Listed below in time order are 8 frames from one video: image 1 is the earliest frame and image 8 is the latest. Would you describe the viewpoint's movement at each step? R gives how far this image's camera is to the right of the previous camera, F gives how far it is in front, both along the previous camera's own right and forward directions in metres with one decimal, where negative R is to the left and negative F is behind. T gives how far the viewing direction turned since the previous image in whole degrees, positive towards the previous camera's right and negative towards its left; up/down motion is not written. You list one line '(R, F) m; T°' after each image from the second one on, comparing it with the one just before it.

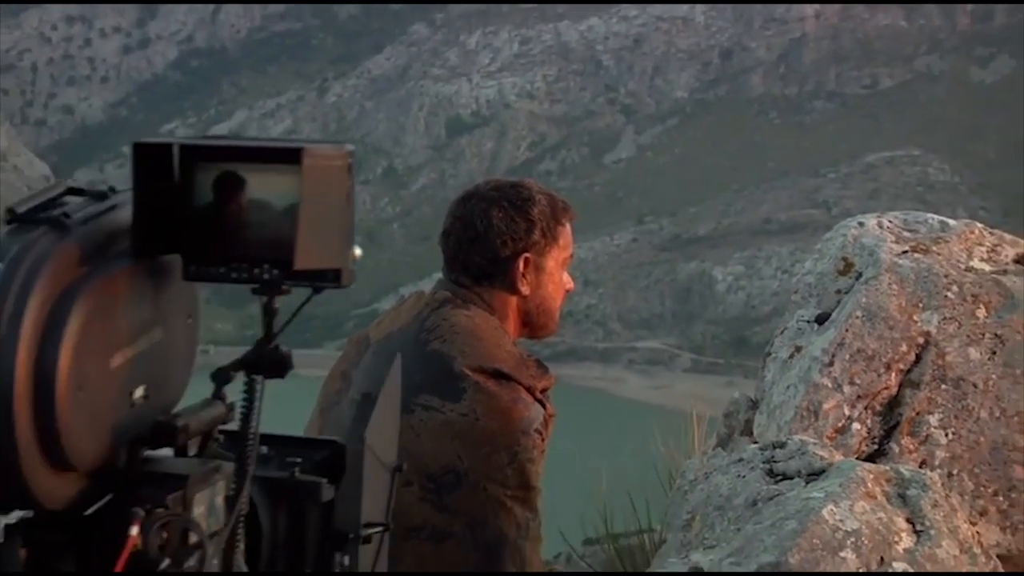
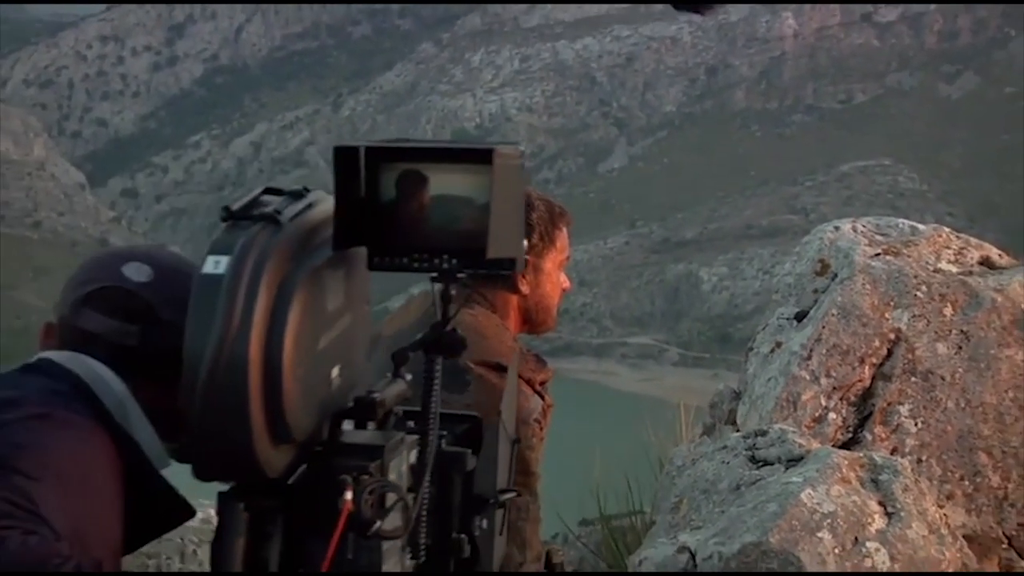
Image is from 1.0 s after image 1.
(0.0, -0.2) m; 0°
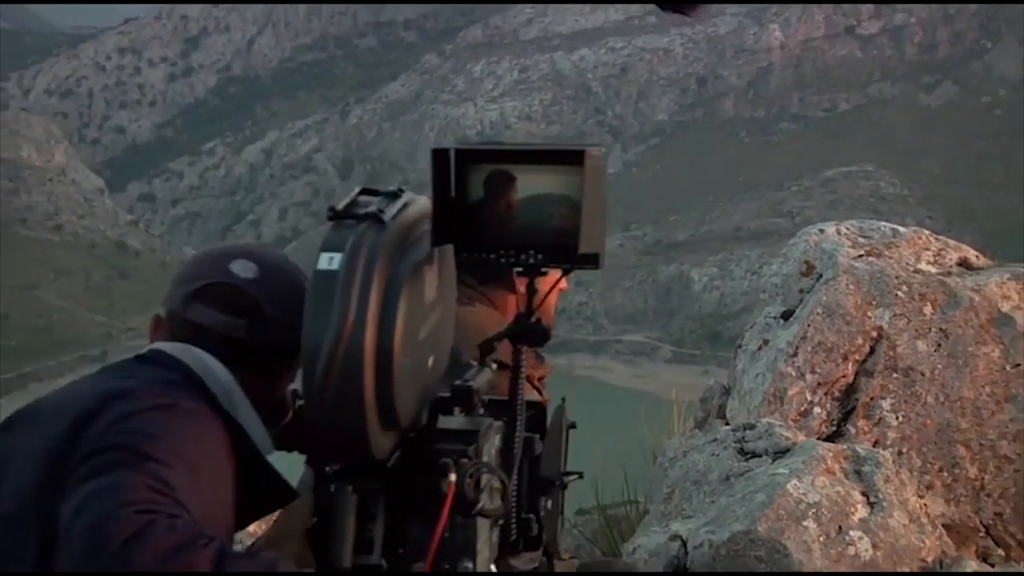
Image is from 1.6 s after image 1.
(0.0, -0.2) m; 0°
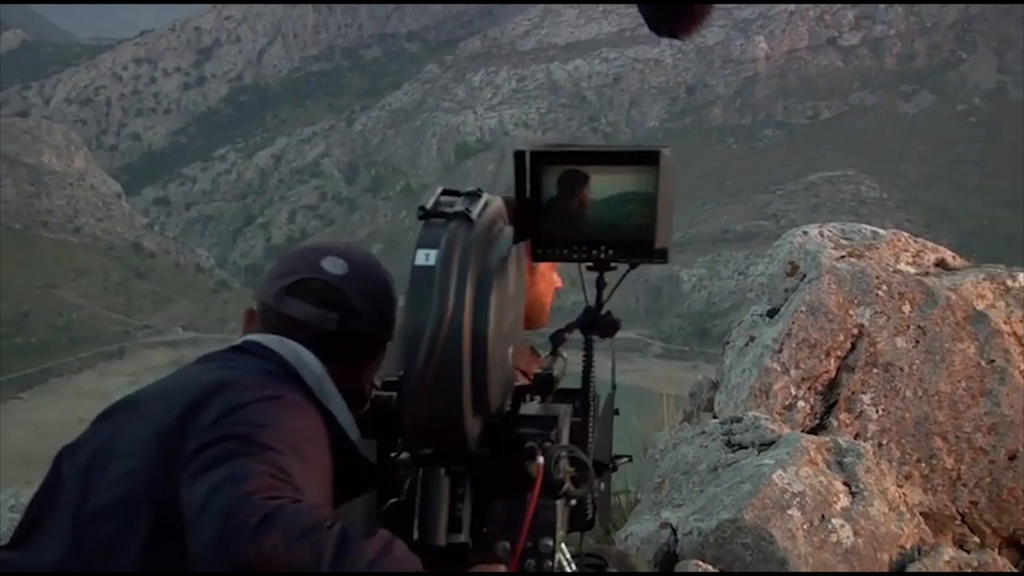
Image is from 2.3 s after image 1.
(0.0, -0.2) m; 0°
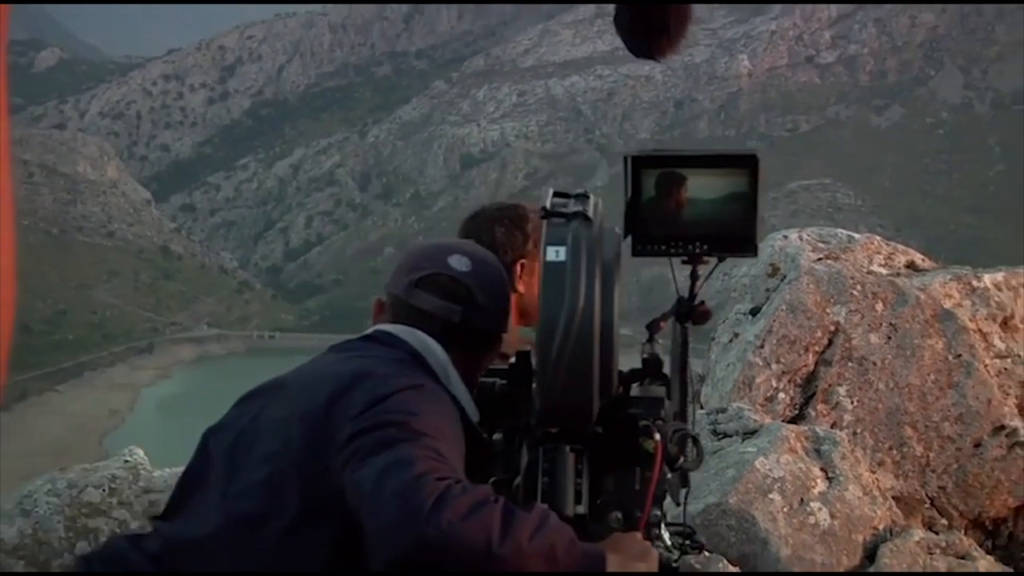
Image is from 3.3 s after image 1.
(0.0, -0.3) m; 0°
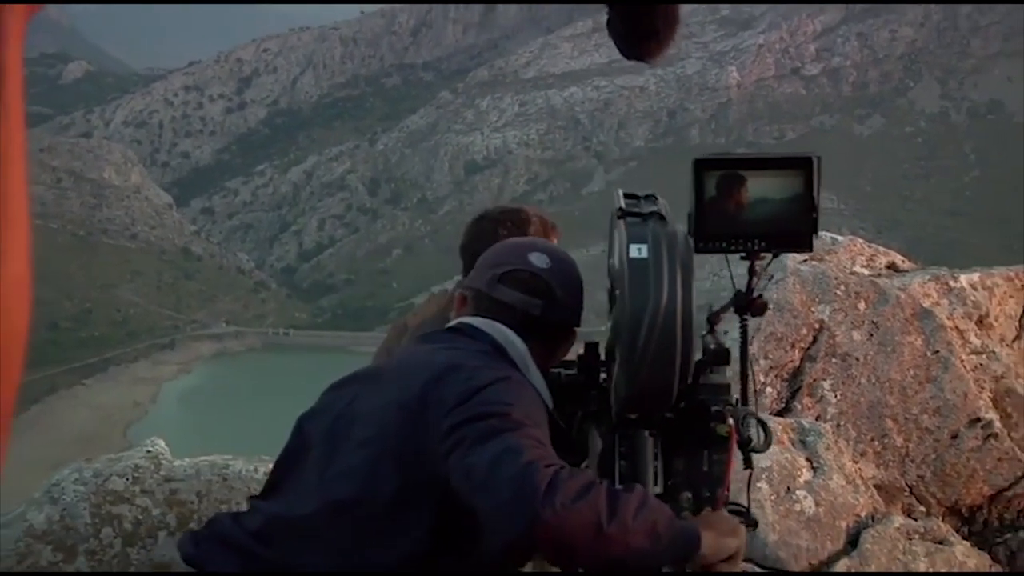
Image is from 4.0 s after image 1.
(0.0, -0.2) m; 0°
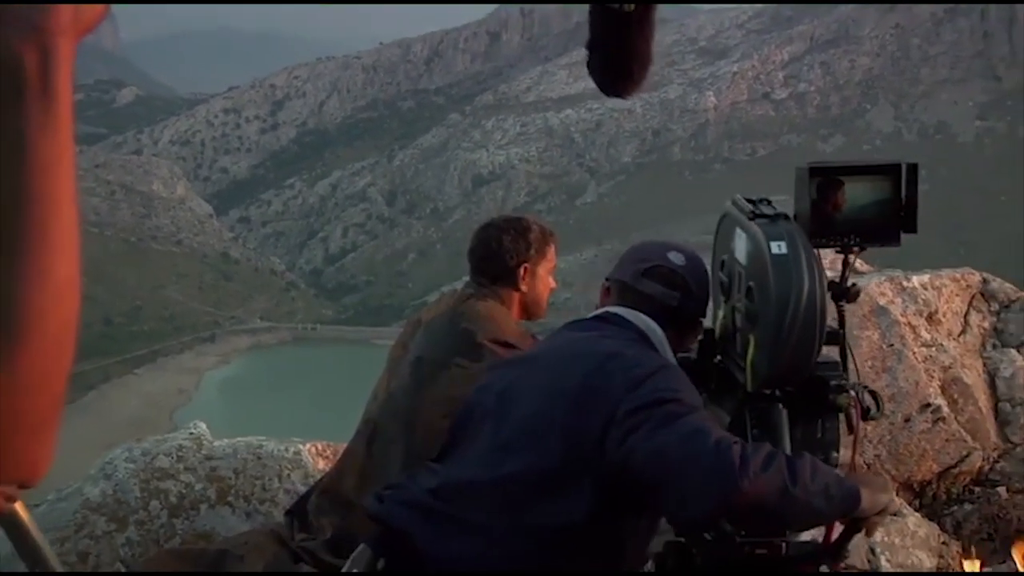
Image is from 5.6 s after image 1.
(0.0, -0.5) m; 0°
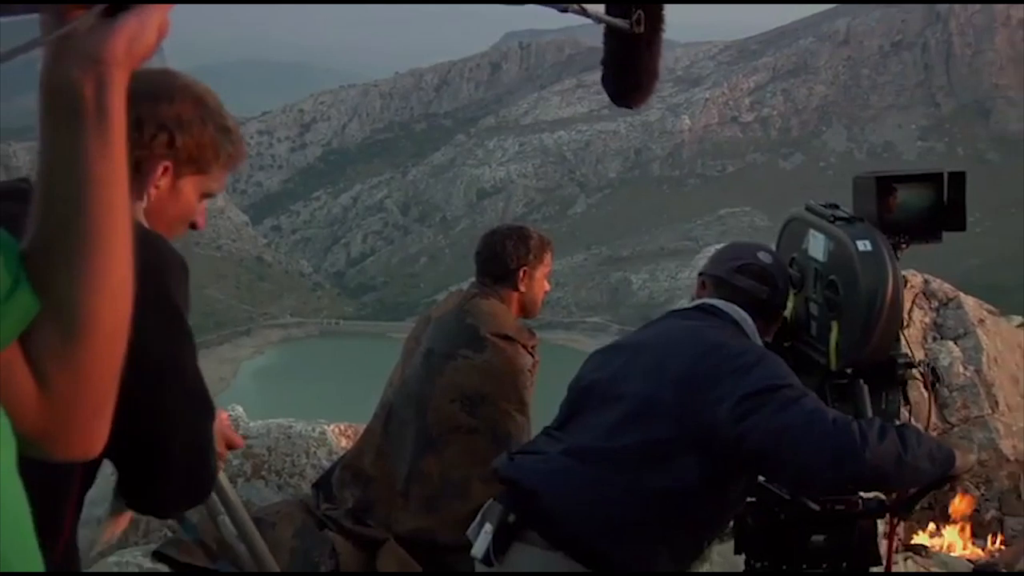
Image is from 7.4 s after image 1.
(0.0, -0.6) m; 0°
